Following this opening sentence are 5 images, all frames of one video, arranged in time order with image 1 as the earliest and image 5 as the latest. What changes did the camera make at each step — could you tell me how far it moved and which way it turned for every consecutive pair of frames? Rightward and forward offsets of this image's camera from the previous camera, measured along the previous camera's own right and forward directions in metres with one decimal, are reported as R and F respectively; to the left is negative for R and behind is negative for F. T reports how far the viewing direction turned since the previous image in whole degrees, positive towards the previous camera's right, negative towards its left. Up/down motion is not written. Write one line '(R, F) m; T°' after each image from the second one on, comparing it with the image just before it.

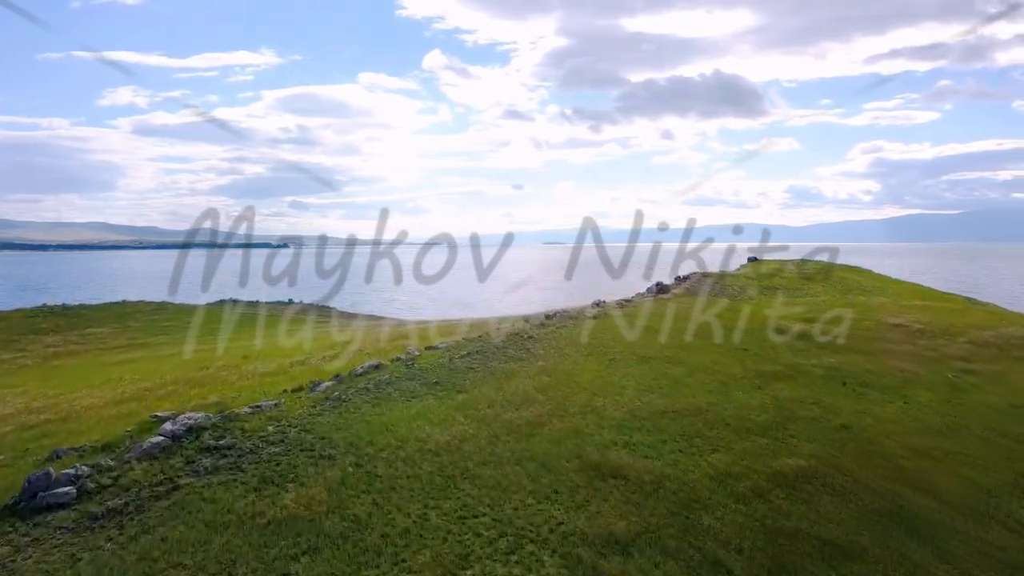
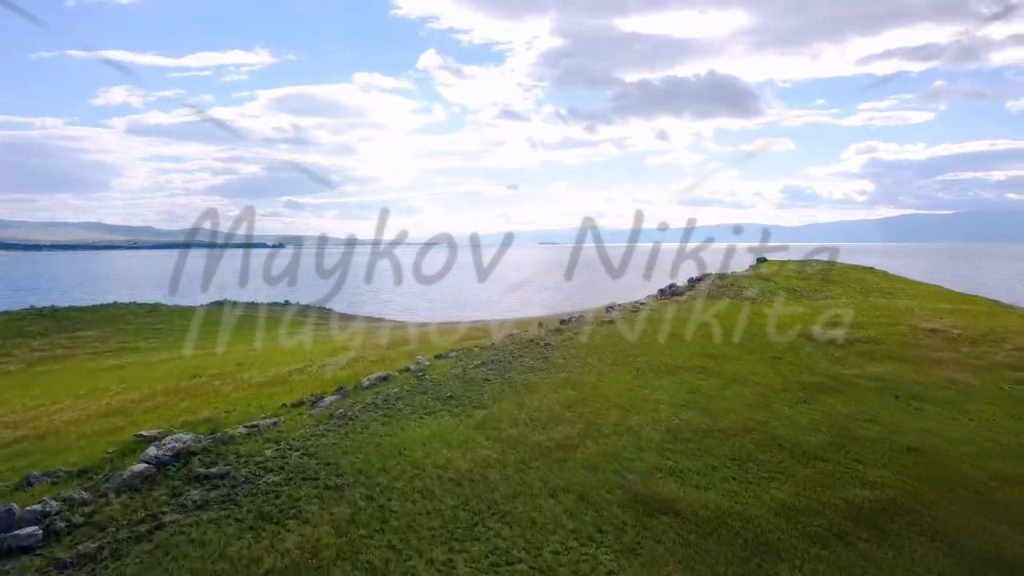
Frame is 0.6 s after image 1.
(-0.8, +2.6) m; 0°
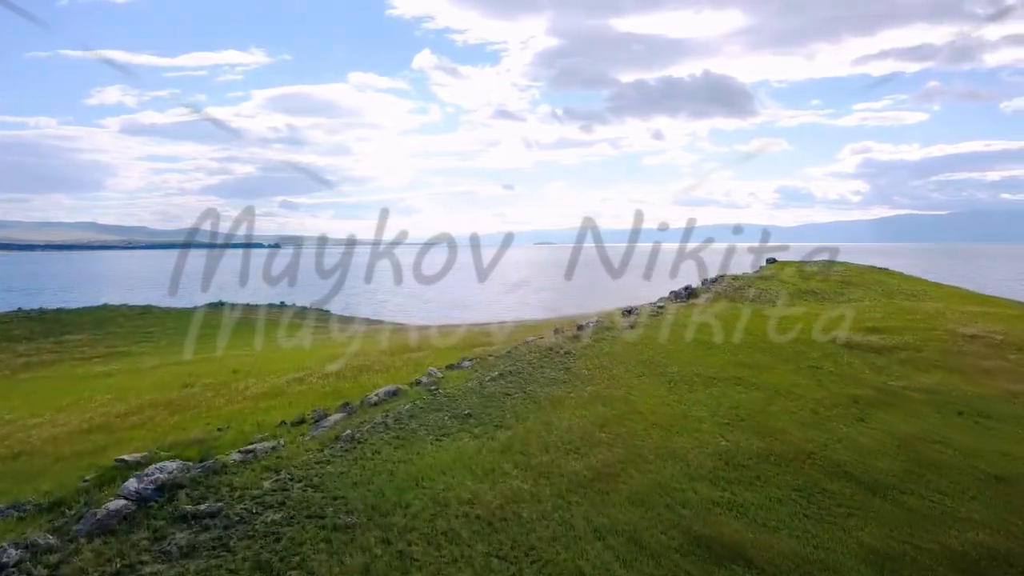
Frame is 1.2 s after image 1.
(-0.8, +2.6) m; 0°
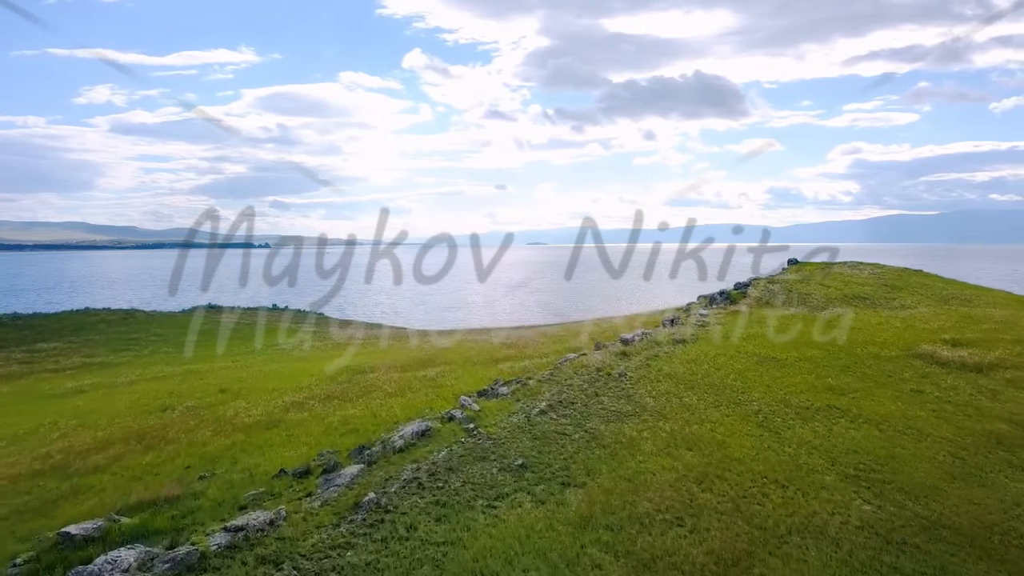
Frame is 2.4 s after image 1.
(-1.5, +5.3) m; +1°
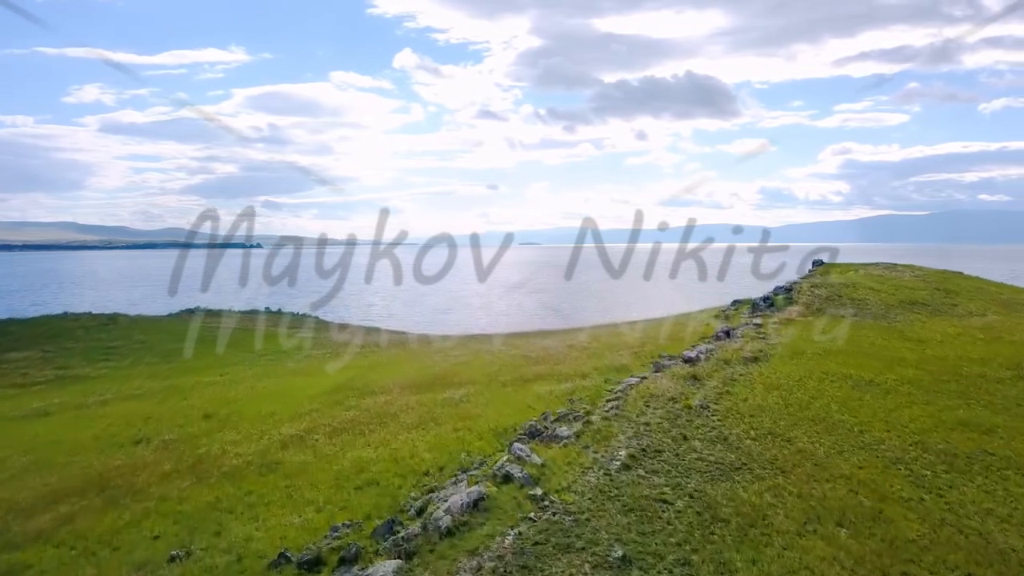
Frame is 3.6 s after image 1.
(-1.5, +5.2) m; +1°
